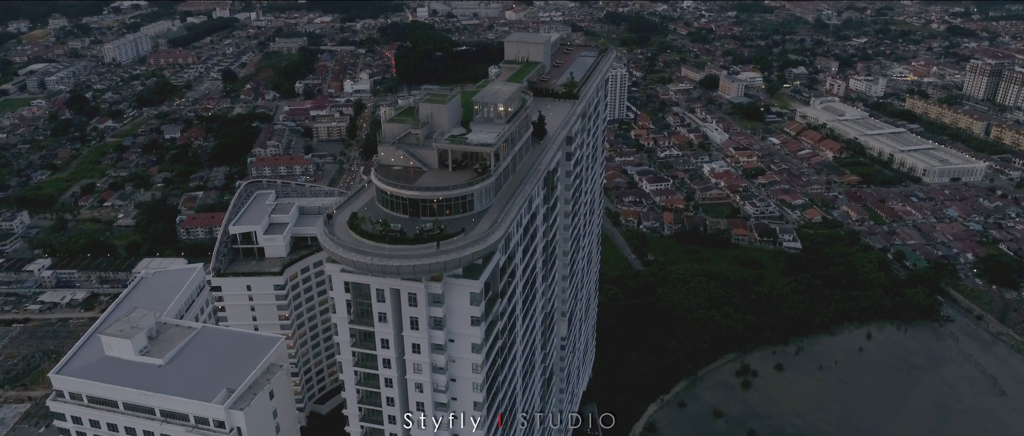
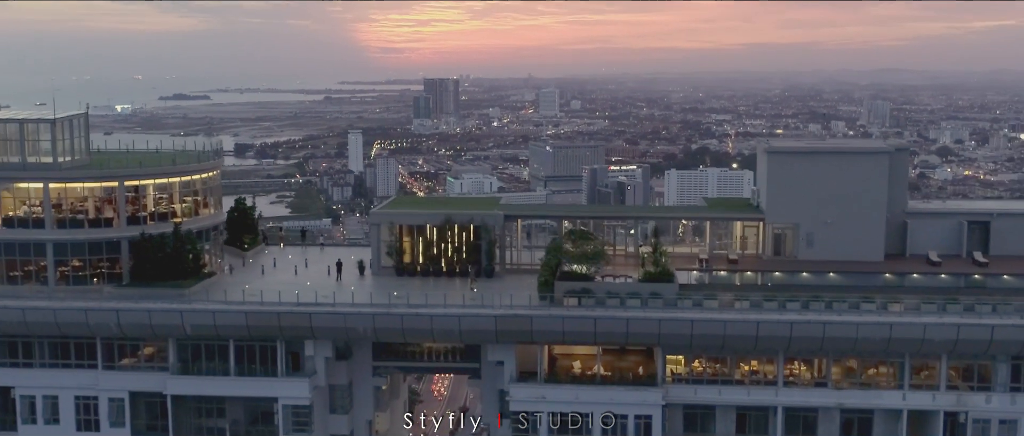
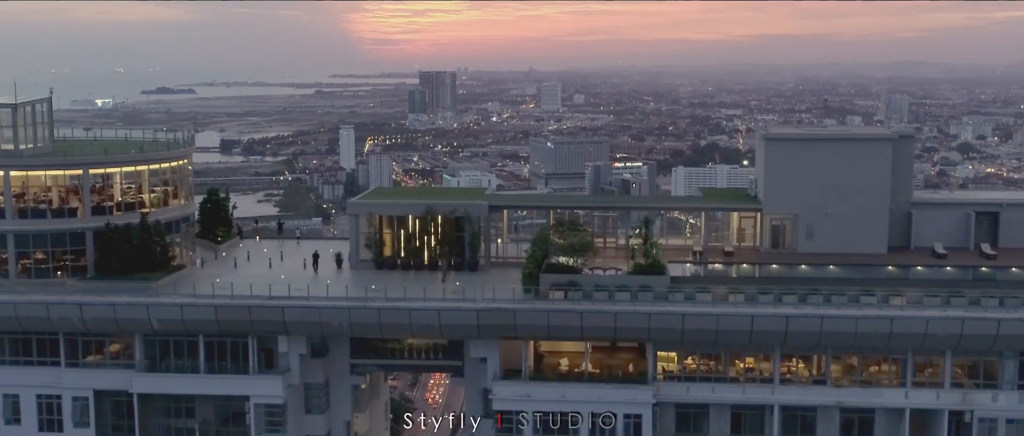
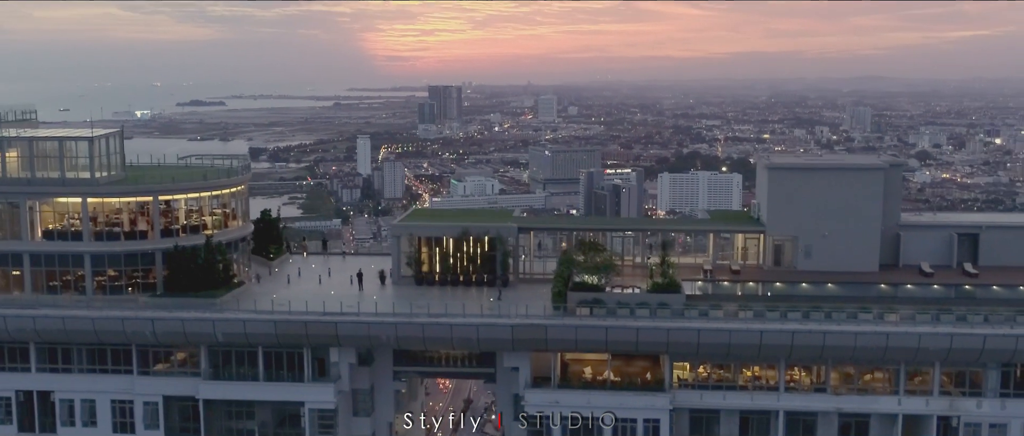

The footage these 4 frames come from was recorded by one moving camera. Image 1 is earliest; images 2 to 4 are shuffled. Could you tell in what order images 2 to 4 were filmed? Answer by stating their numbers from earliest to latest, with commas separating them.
3, 2, 4
